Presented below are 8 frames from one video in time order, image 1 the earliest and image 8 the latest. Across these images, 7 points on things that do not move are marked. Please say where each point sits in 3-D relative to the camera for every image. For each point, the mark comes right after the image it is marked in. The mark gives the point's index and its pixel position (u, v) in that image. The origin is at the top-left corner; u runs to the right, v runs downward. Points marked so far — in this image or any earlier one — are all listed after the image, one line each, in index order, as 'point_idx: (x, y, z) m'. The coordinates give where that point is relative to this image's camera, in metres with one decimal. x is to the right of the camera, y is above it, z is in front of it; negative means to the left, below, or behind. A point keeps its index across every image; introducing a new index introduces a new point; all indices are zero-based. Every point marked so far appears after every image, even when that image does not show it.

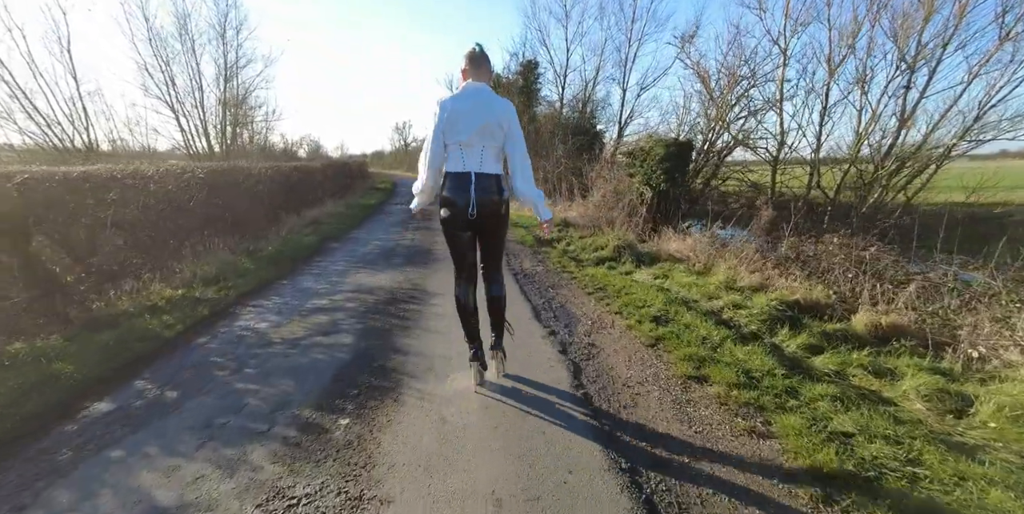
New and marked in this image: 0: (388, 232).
0: (-2.9, +0.5, +10.4) m
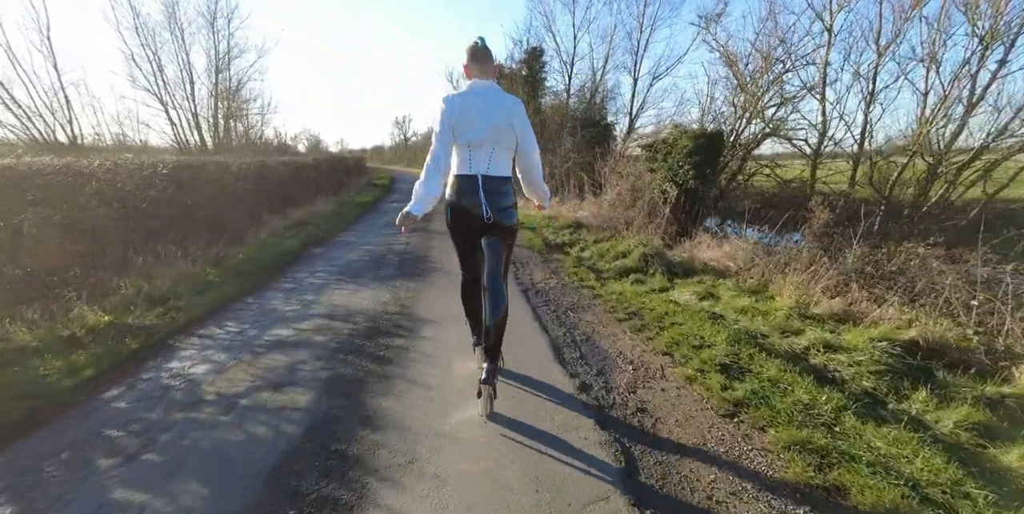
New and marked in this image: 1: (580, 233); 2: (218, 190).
0: (-2.8, +0.4, +9.4) m
1: (+1.4, +0.4, +8.8) m
2: (-6.5, +1.4, +9.4) m
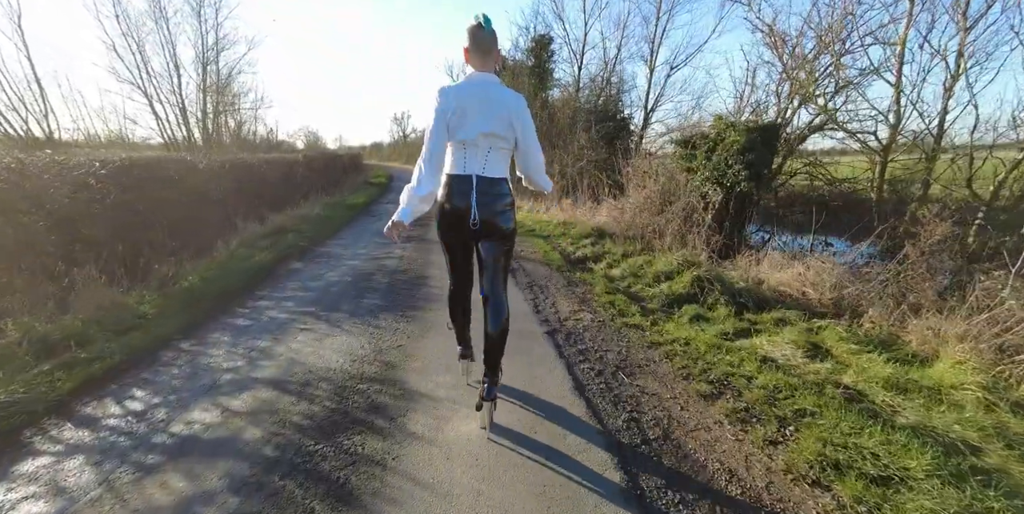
0: (-2.6, +0.2, +8.2) m
1: (+1.6, +0.2, +7.5) m
2: (-6.3, +1.2, +8.1) m
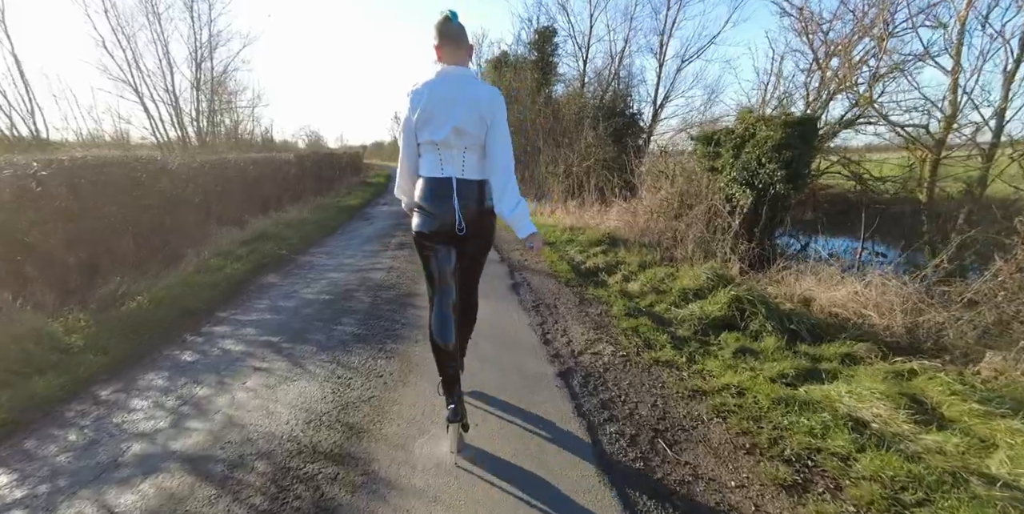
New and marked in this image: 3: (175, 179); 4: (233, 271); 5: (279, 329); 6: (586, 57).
0: (-2.5, 0.0, +7.4) m
1: (+1.7, 0.0, +6.8) m
2: (-6.2, +1.0, +7.4) m
3: (-6.4, +1.5, +8.2) m
4: (-4.1, -0.2, +6.2) m
5: (-2.2, -0.7, +4.0) m
6: (+2.7, +7.4, +15.8) m
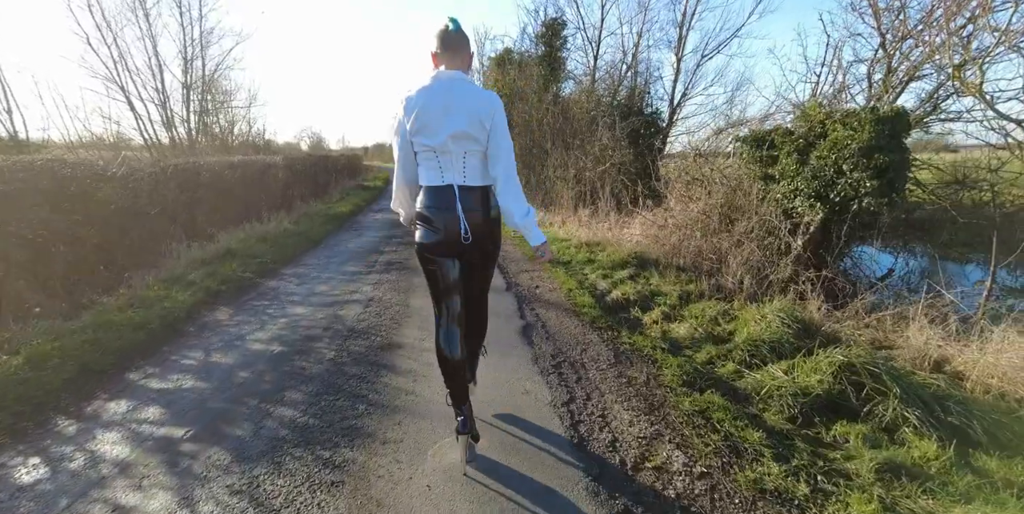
0: (-2.4, -0.3, +6.2) m
1: (+1.8, -0.3, +5.5) m
2: (-6.1, +0.7, +6.2) m
3: (-6.3, +1.2, +7.0) m
4: (-4.0, -0.5, +5.0) m
5: (-2.1, -1.0, +2.8) m
6: (+2.9, +7.0, +14.6) m
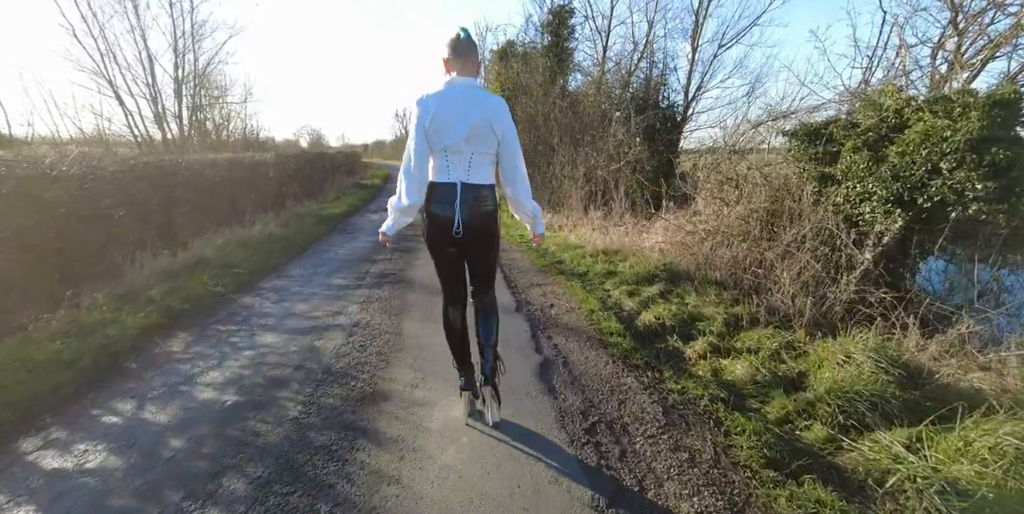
0: (-2.3, -0.5, +5.4) m
1: (+1.9, -0.5, +4.7) m
2: (-6.0, +0.5, +5.3) m
3: (-6.2, +1.0, +6.2) m
4: (-3.8, -0.7, +4.2) m
5: (-2.0, -1.2, +2.0) m
6: (+3.0, +6.9, +13.7) m
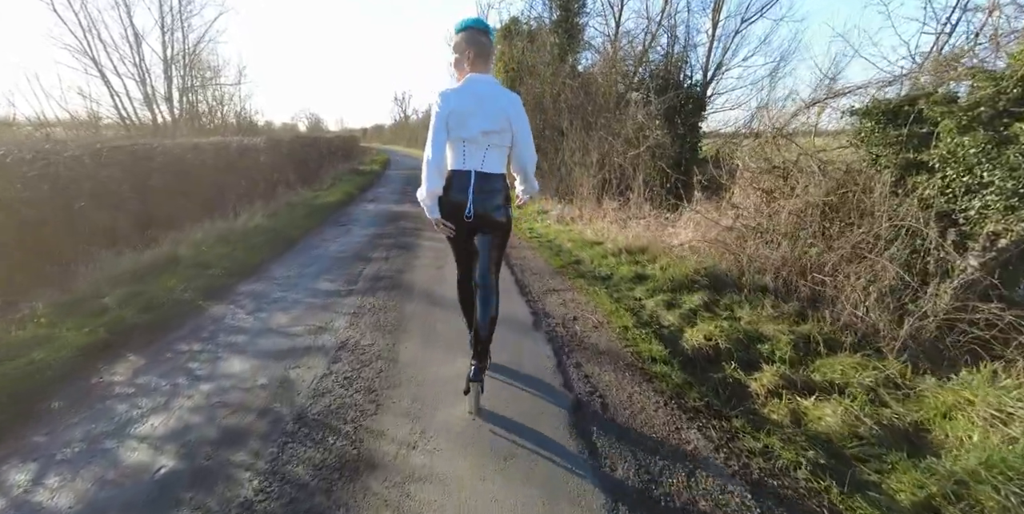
0: (-2.1, -0.5, +4.6) m
1: (+2.1, -0.5, +3.9) m
2: (-5.8, +0.5, +4.5) m
3: (-6.0, +1.0, +5.4) m
4: (-3.7, -0.8, +3.4) m
5: (-1.8, -1.3, +1.2) m
6: (+3.2, +7.1, +12.7) m
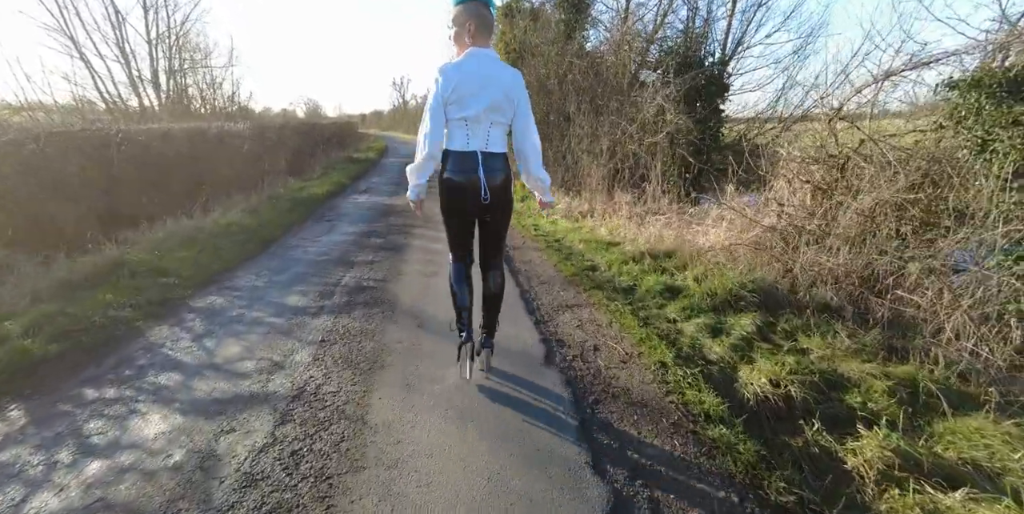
0: (-2.1, -0.7, +3.7) m
1: (+2.1, -0.6, +3.0) m
2: (-5.8, +0.3, +3.7) m
3: (-6.0, +0.9, +4.5) m
4: (-3.6, -0.9, +2.6) m
5: (-1.8, -1.5, +0.4) m
6: (+3.3, +7.2, +11.6) m
